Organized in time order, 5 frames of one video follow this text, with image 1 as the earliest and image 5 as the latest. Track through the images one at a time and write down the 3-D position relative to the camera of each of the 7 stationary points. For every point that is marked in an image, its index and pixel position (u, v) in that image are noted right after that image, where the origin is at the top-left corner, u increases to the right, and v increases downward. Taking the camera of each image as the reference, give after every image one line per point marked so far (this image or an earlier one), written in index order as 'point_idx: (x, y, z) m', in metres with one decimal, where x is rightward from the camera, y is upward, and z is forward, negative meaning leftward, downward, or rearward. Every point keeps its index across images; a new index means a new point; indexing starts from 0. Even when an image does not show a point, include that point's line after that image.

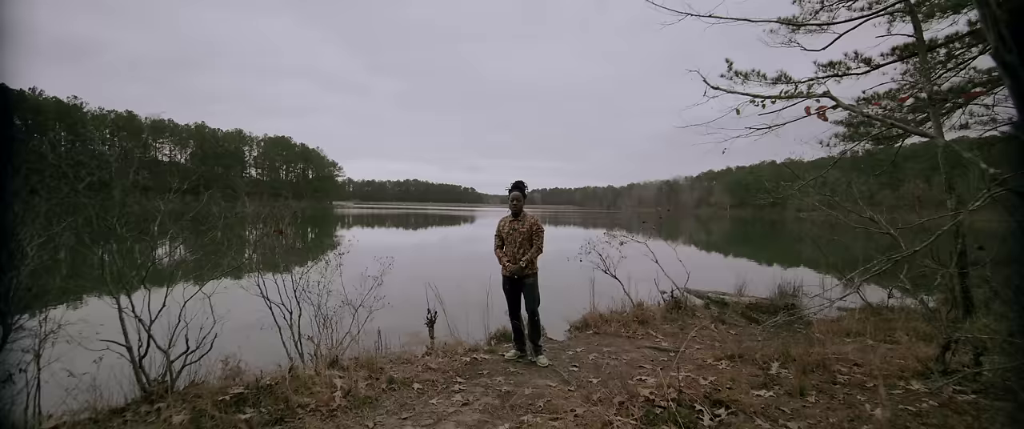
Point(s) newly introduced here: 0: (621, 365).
0: (+1.5, -2.1, +6.4) m
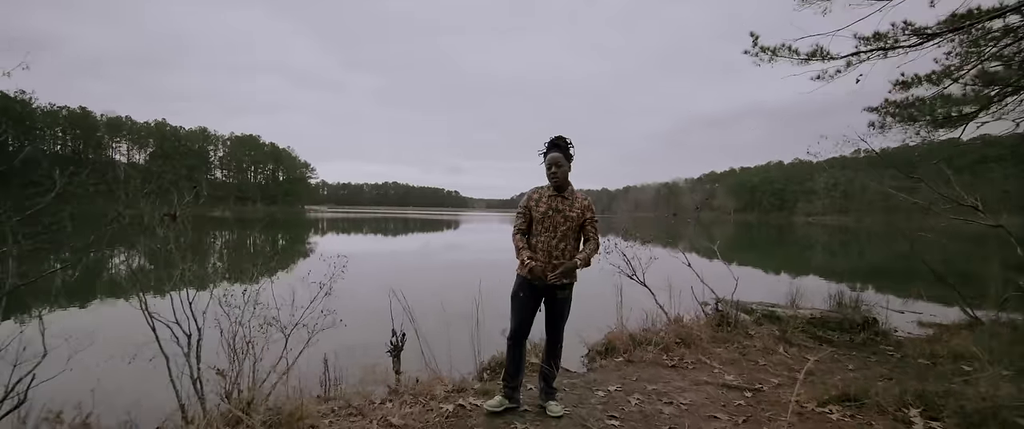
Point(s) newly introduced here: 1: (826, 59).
0: (+1.5, -1.8, +4.2) m
1: (+7.1, +3.5, +10.6) m
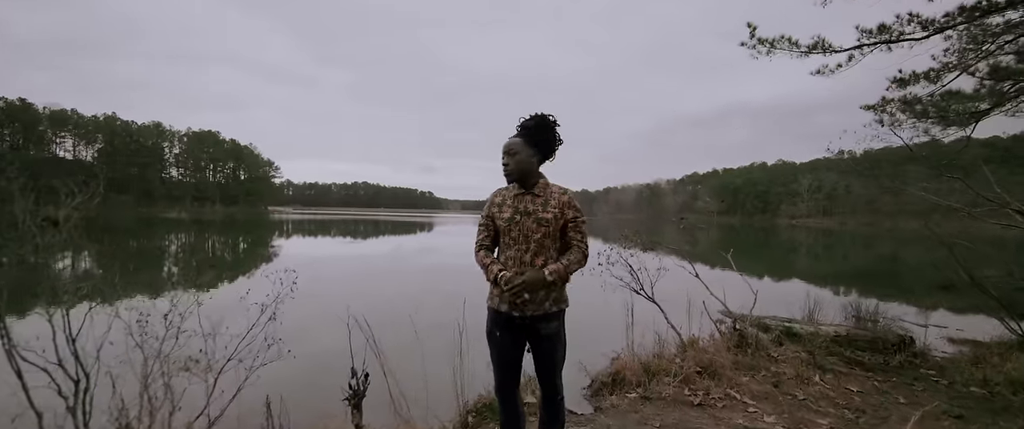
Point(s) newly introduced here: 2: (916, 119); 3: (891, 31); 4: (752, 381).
0: (+1.5, -1.9, +3.2) m
1: (+6.7, +3.5, +9.9) m
2: (+5.4, +1.3, +6.4) m
3: (+5.7, +2.8, +7.1) m
4: (+2.6, -1.8, +5.1) m
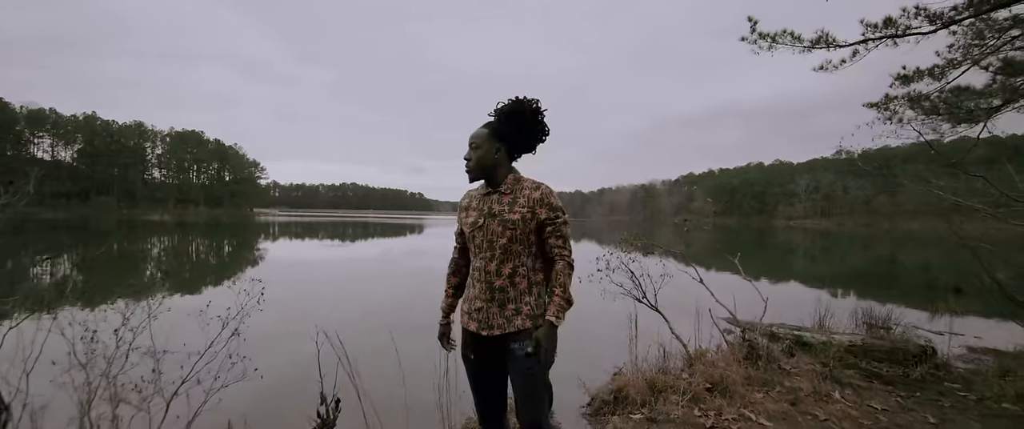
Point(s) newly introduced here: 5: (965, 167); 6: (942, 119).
0: (+1.5, -1.9, +2.8) m
1: (+6.5, +3.4, +9.6) m
2: (+5.3, +1.3, +6.0) m
3: (+5.6, +2.7, +6.7) m
4: (+2.5, -1.8, +4.7) m
5: (+5.6, +0.6, +5.9) m
6: (+5.4, +1.2, +5.9) m
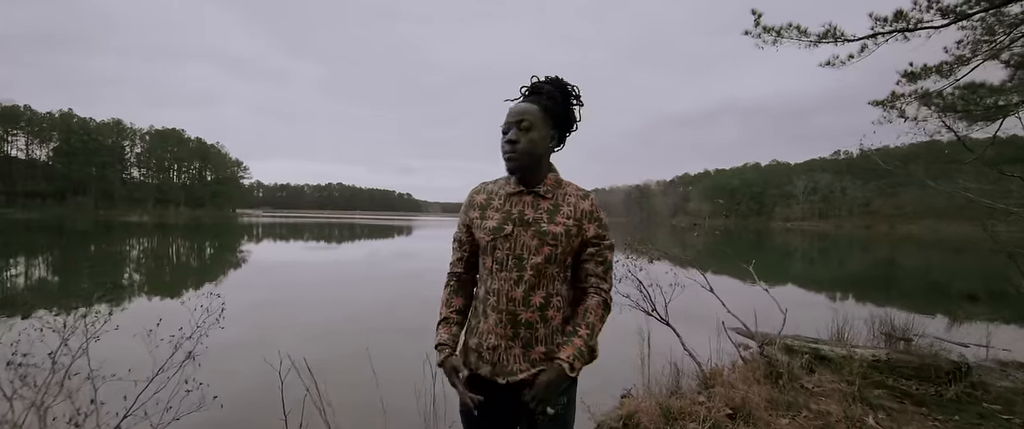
0: (+1.5, -1.9, +2.2) m
1: (+6.4, +3.4, +9.1) m
2: (+5.3, +1.2, +5.6) m
3: (+5.5, +2.7, +6.2) m
4: (+2.5, -1.9, +4.1) m
5: (+5.6, +0.5, +5.4) m
6: (+5.4, +1.2, +5.4) m
